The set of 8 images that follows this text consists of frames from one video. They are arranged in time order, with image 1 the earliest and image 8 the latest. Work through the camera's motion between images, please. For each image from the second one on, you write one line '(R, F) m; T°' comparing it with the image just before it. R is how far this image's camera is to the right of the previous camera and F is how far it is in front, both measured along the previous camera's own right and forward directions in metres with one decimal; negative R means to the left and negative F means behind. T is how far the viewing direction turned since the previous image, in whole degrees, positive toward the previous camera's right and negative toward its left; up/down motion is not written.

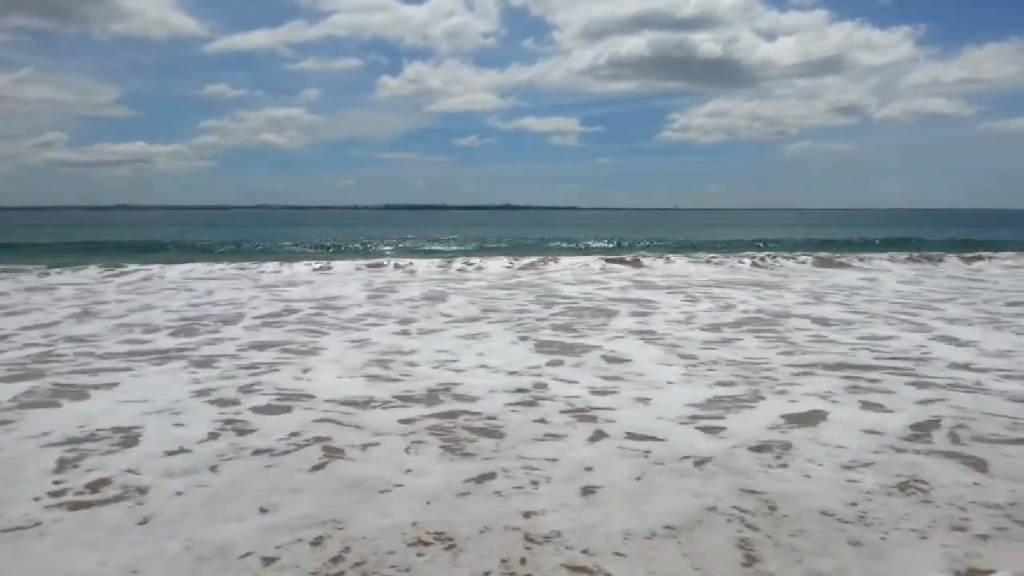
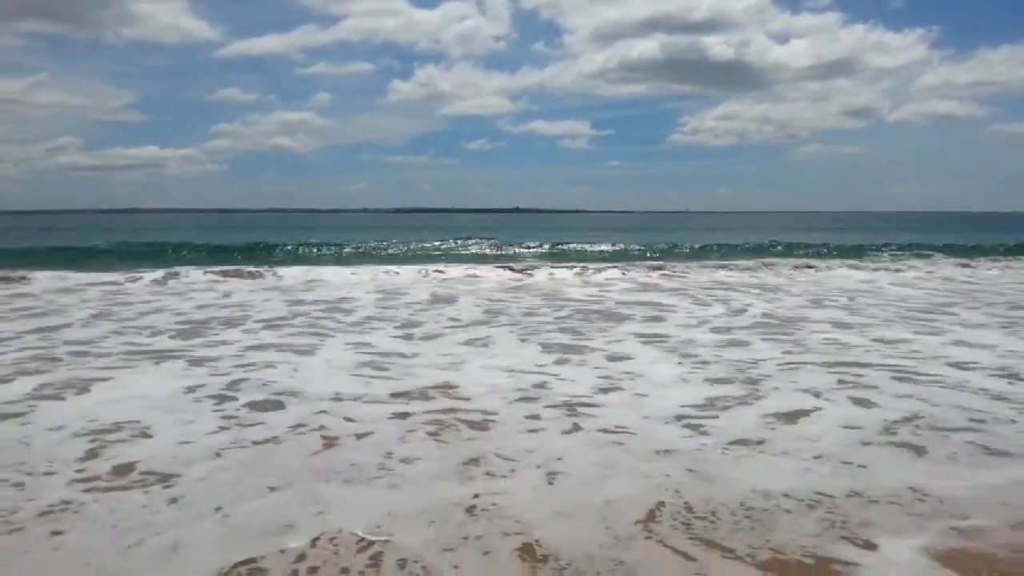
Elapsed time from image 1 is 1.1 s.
(-0.4, +1.1) m; -1°
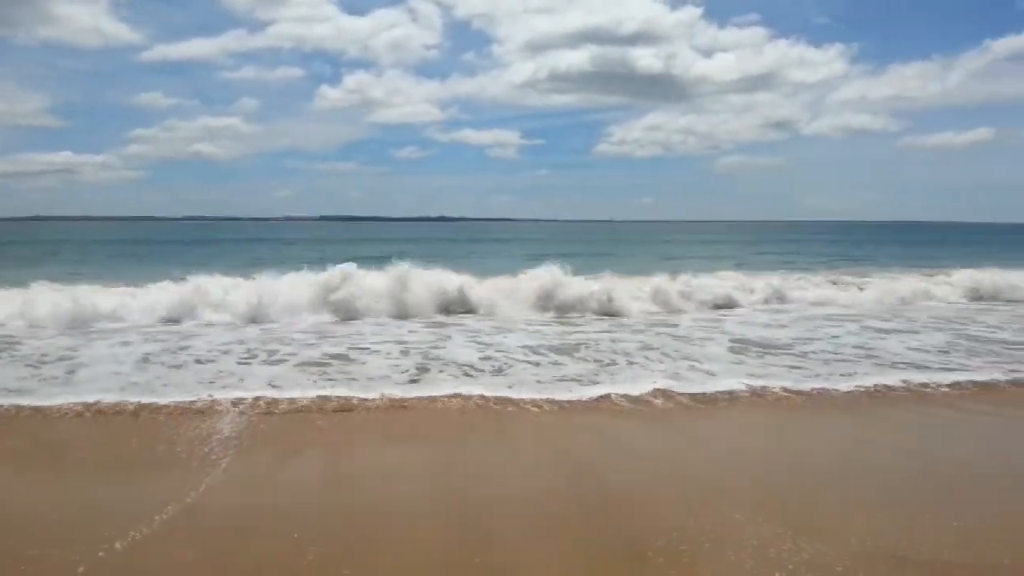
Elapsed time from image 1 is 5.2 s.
(+0.4, -1.7) m; +6°
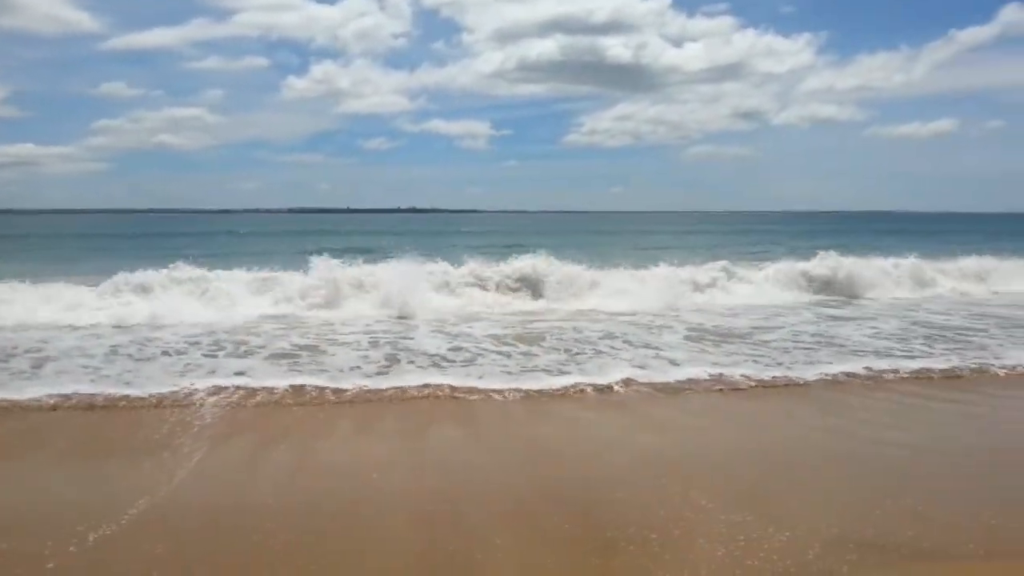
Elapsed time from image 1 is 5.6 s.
(-1.7, -0.3) m; +1°
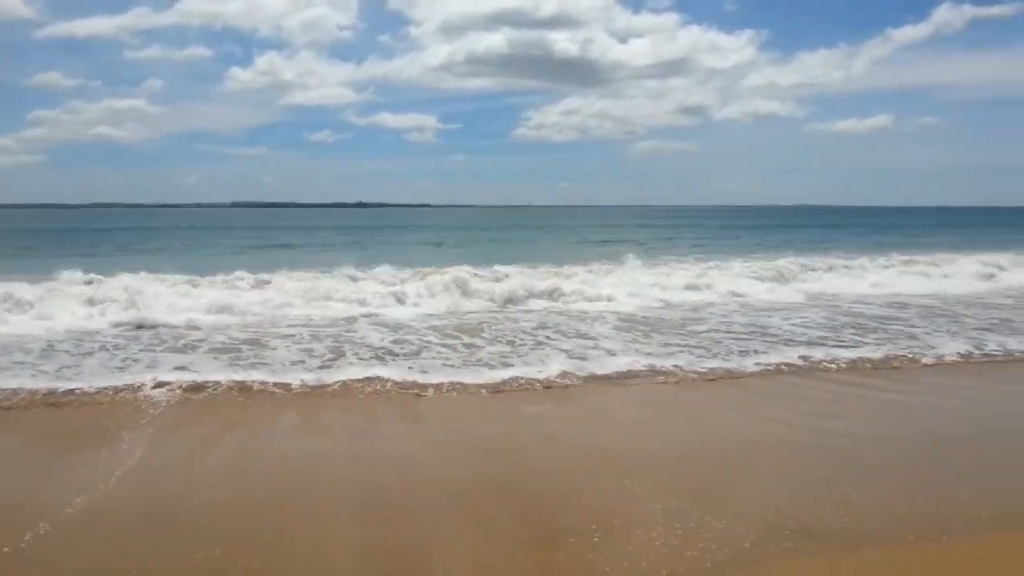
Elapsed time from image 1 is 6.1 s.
(+0.1, 0.0) m; +4°
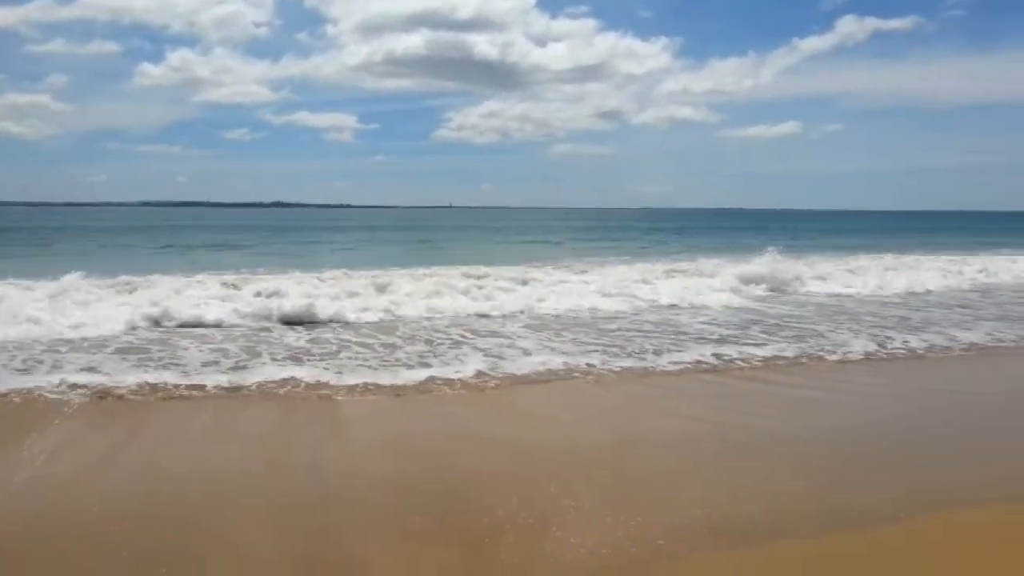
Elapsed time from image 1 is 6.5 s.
(-0.1, -0.1) m; +6°
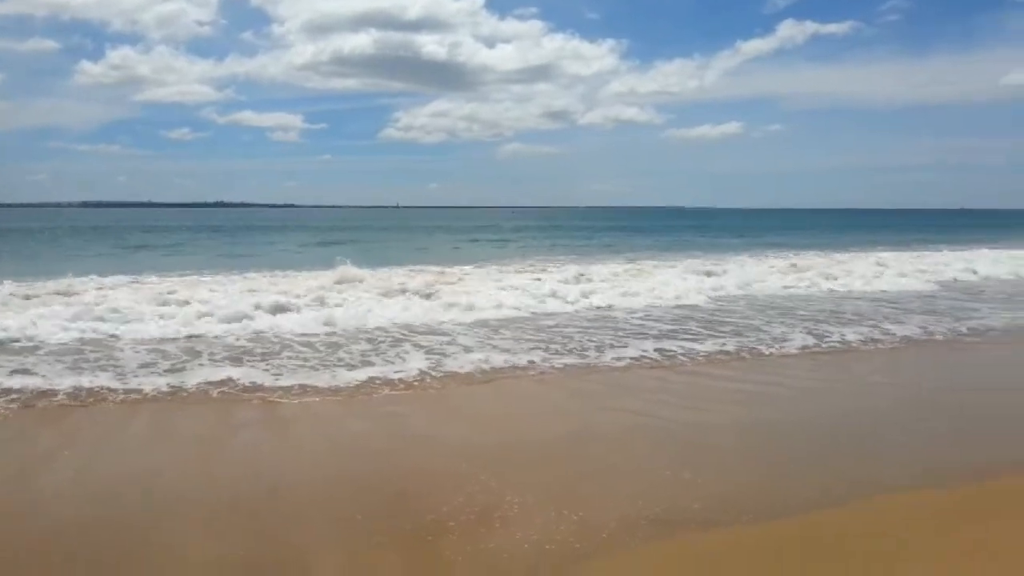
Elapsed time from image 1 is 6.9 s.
(+0.1, 0.0) m; +4°
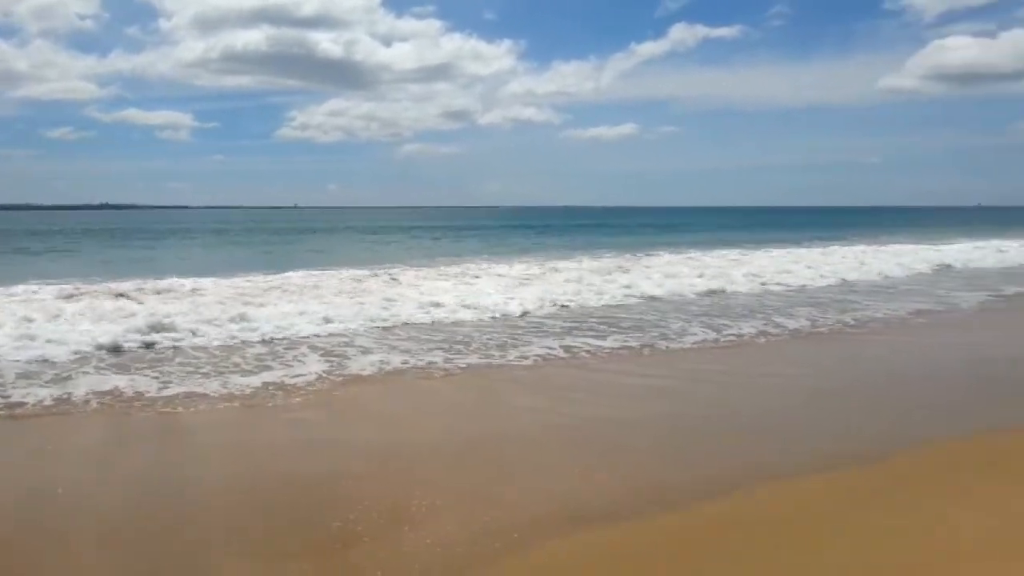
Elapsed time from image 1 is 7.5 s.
(0.0, +0.2) m; +8°
